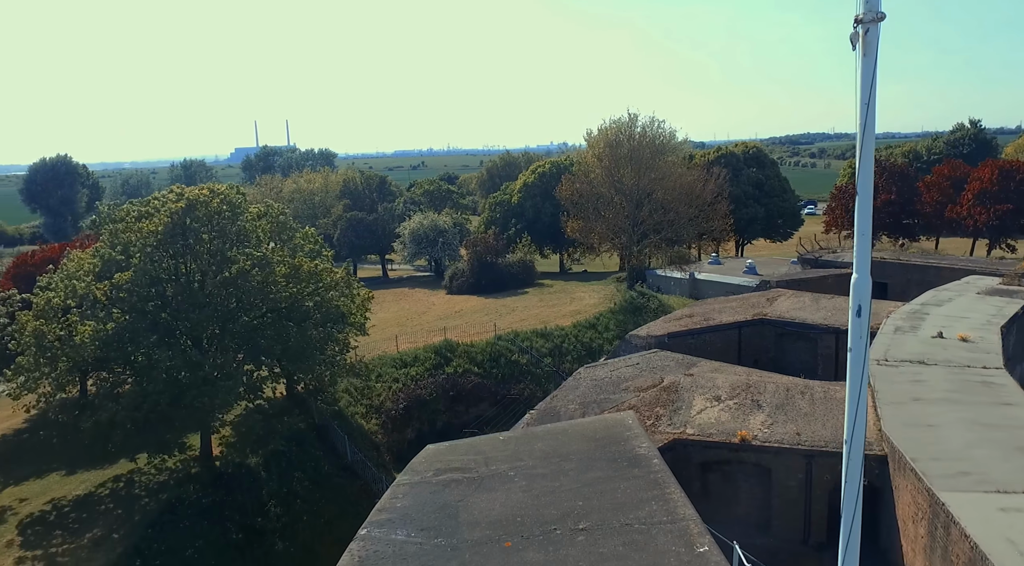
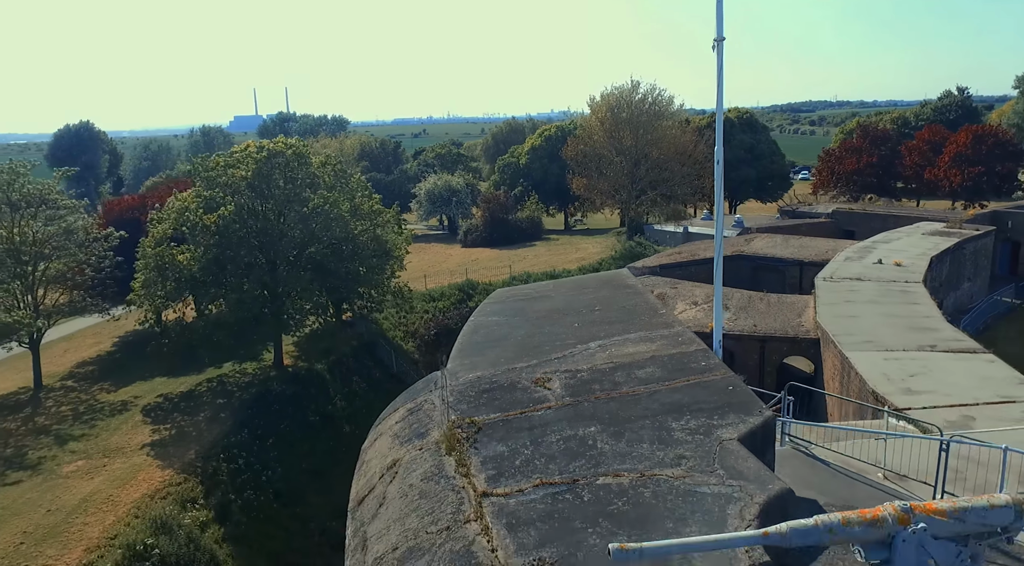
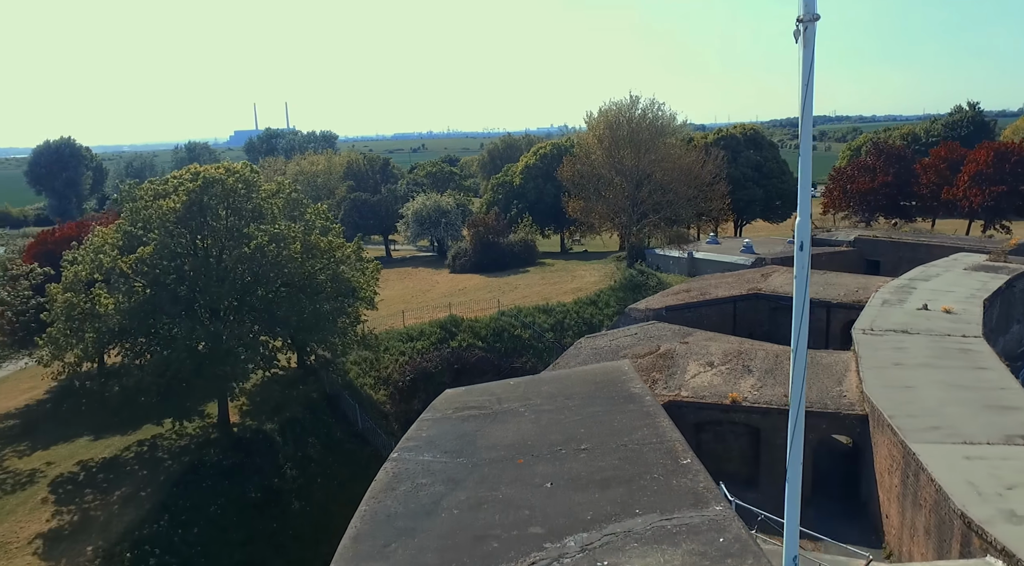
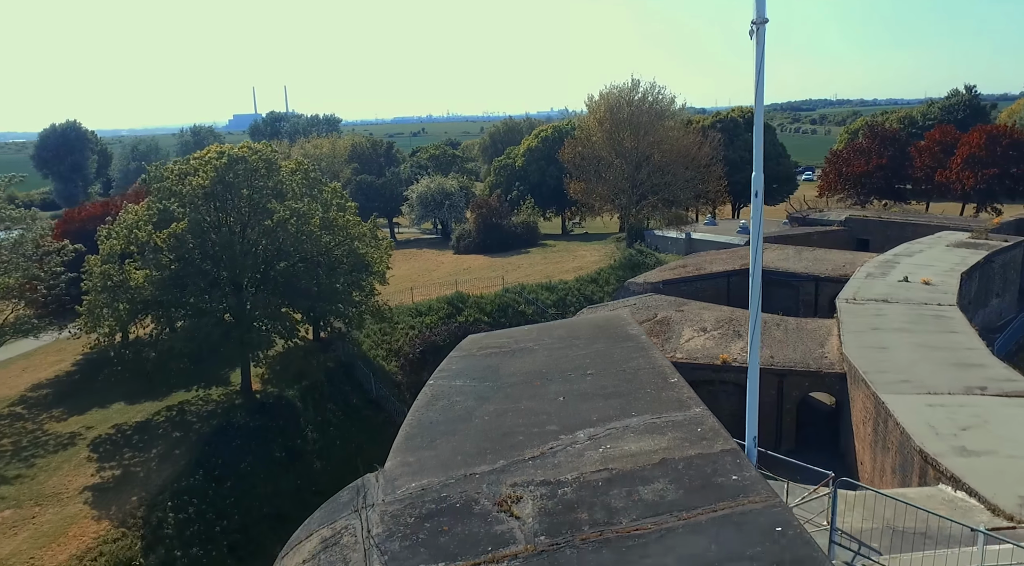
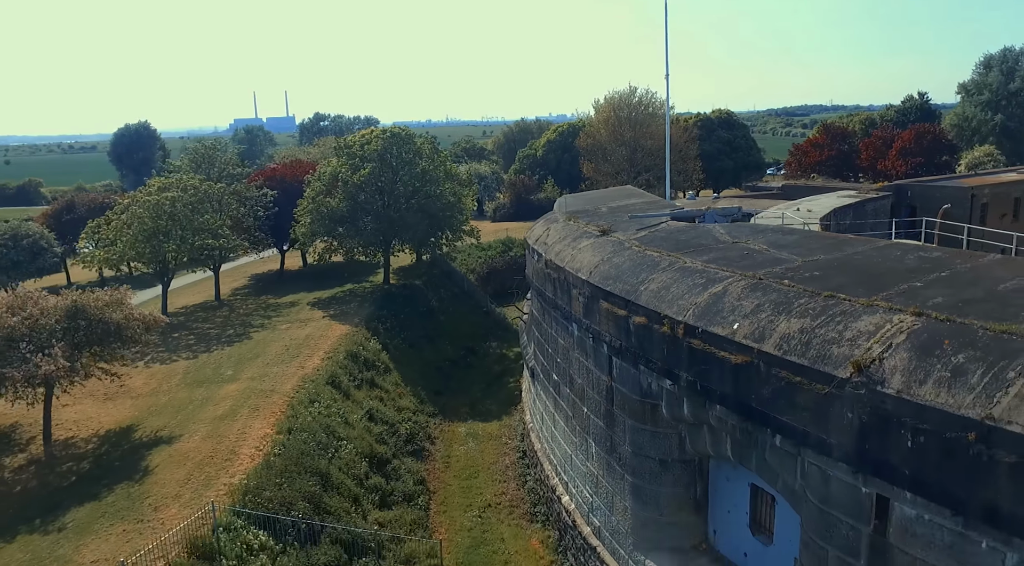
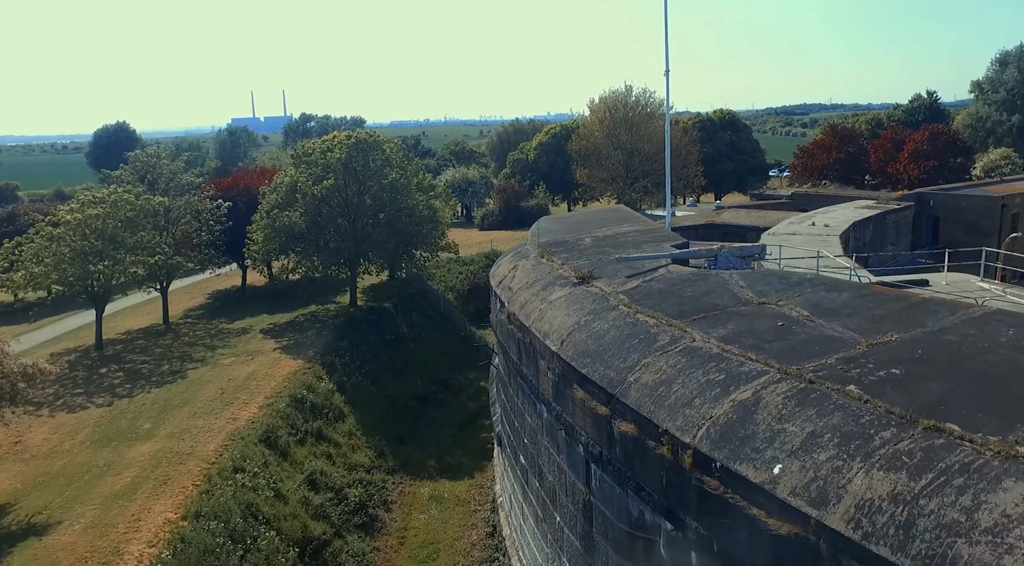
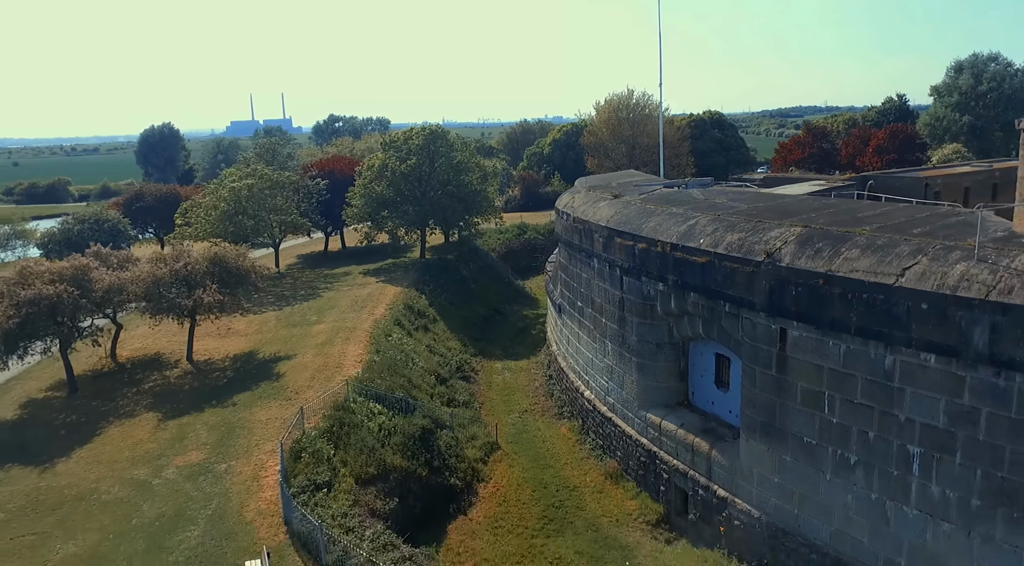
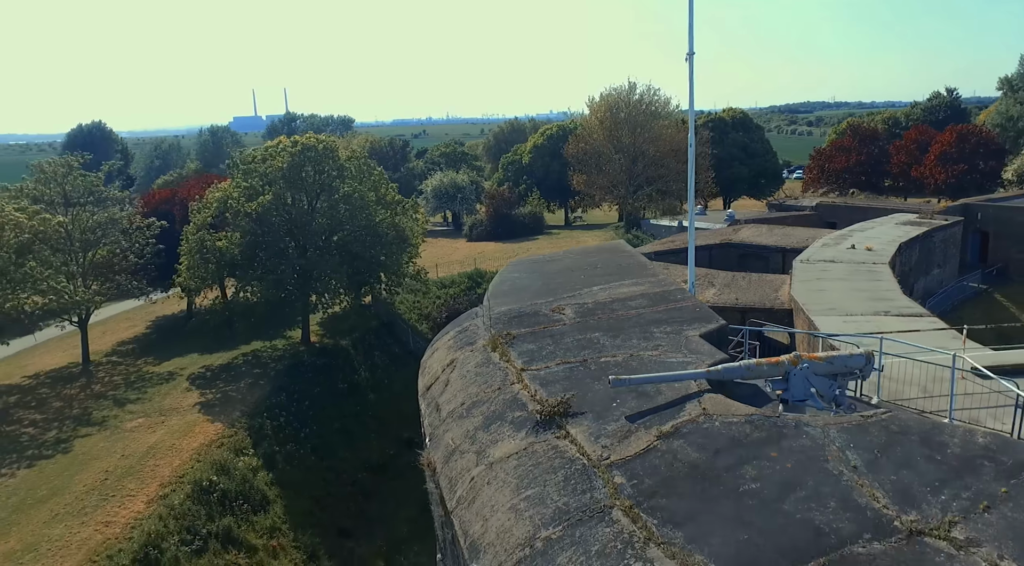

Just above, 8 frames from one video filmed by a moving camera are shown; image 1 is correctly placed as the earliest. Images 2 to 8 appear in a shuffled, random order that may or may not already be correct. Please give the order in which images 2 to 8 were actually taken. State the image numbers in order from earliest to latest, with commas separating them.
3, 4, 2, 8, 6, 5, 7
